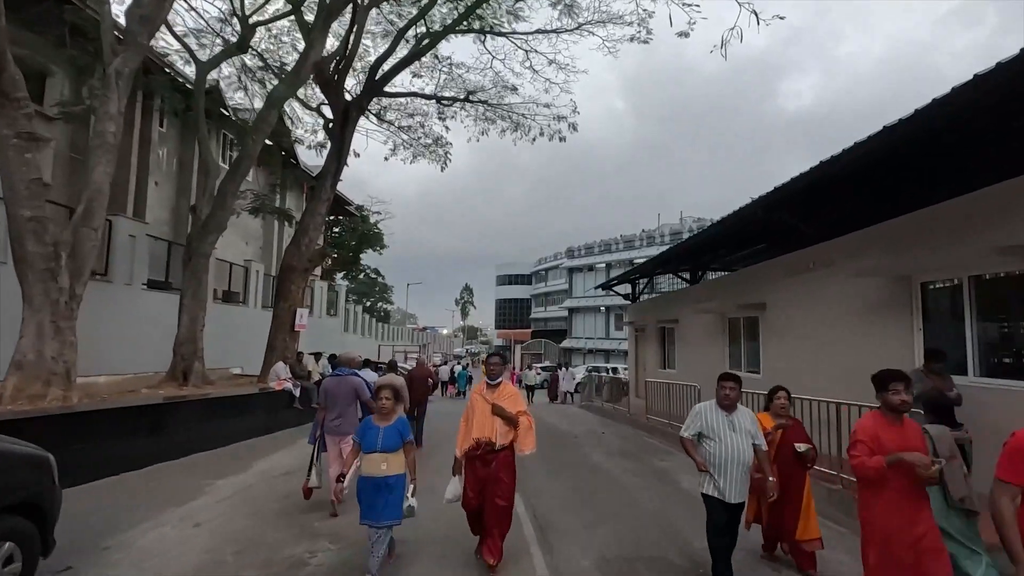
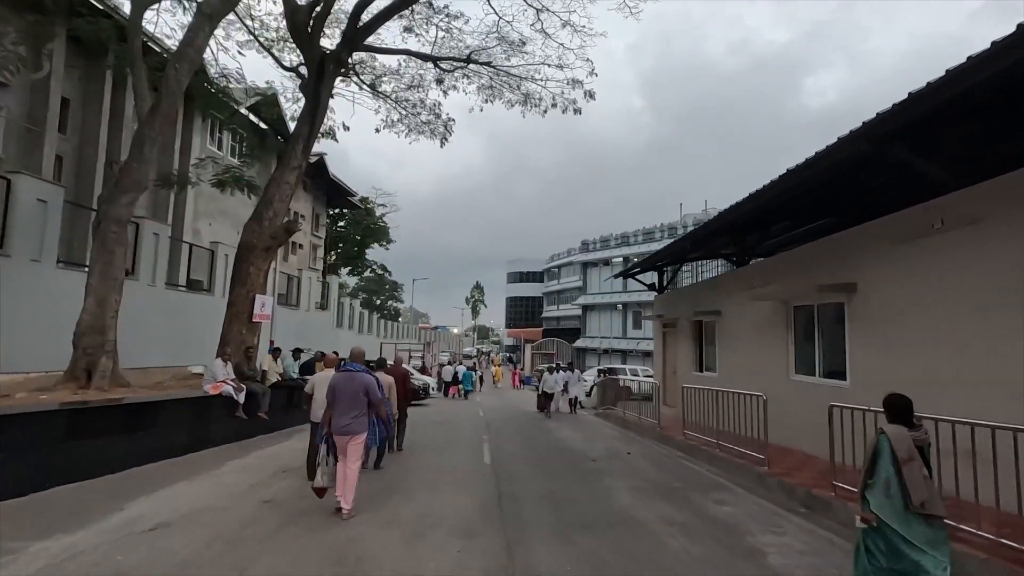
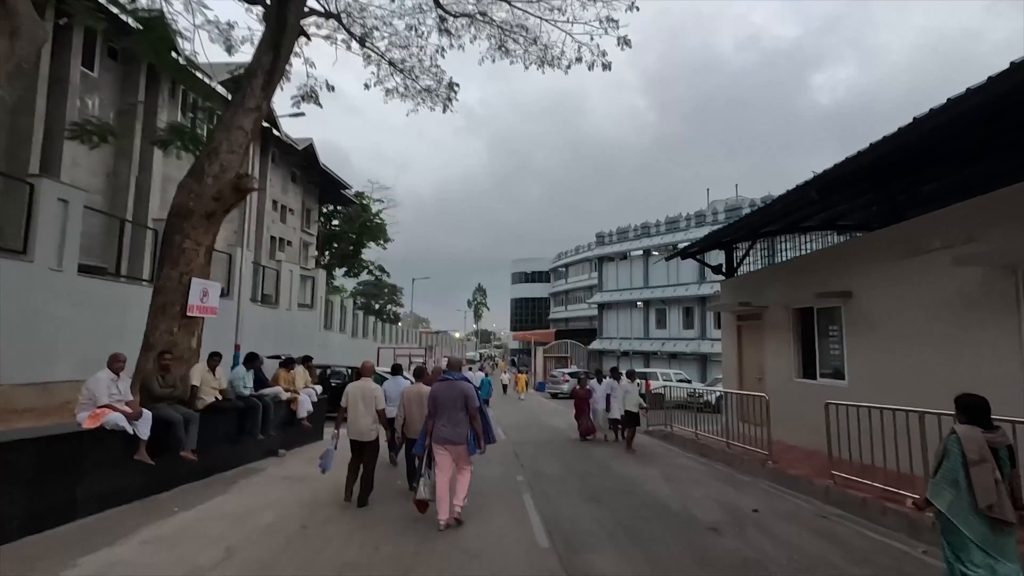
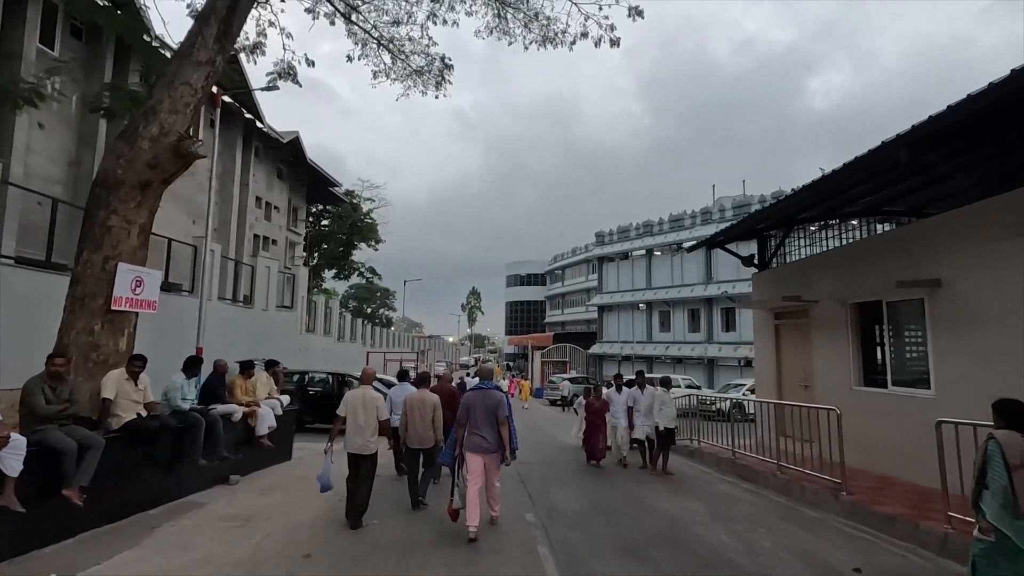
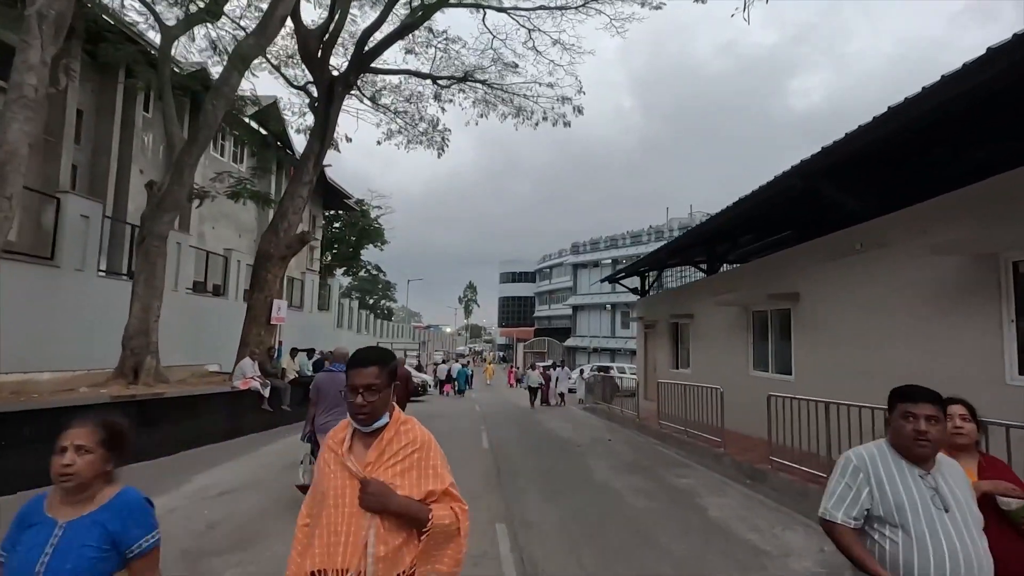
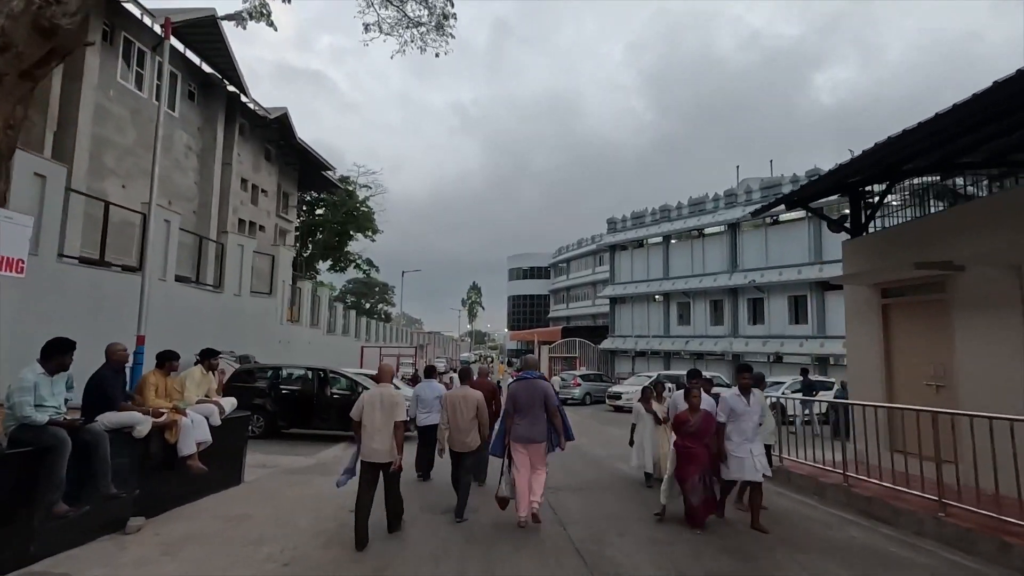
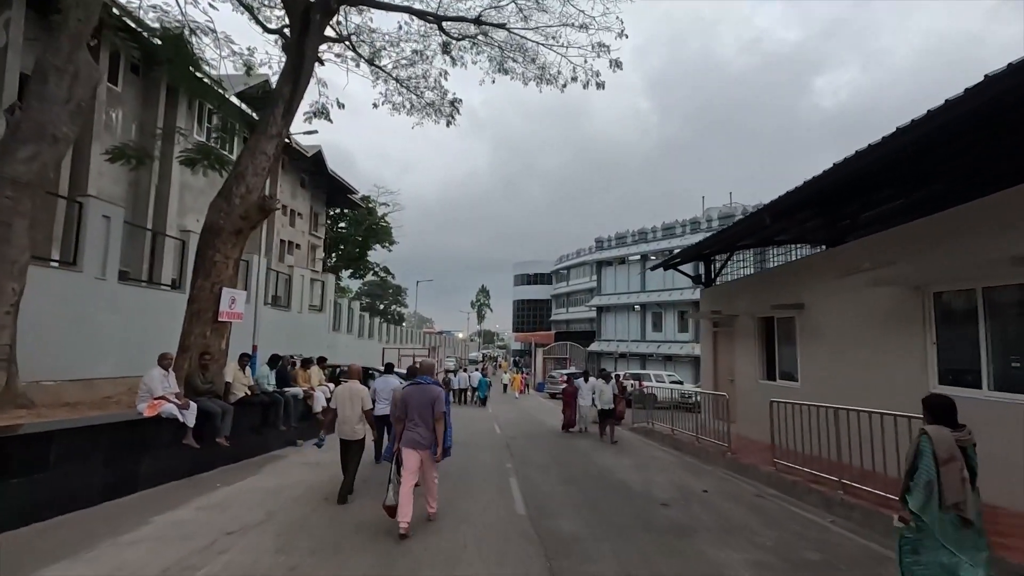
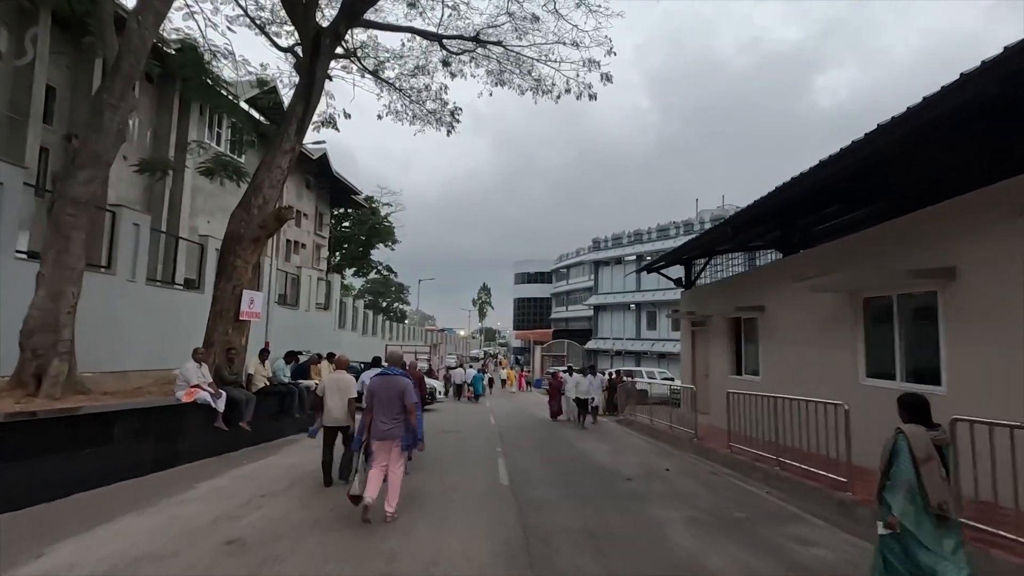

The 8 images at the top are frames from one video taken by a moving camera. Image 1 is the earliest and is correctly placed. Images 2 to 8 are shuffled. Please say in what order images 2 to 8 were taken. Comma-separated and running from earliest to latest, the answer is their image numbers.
5, 2, 8, 7, 3, 4, 6
